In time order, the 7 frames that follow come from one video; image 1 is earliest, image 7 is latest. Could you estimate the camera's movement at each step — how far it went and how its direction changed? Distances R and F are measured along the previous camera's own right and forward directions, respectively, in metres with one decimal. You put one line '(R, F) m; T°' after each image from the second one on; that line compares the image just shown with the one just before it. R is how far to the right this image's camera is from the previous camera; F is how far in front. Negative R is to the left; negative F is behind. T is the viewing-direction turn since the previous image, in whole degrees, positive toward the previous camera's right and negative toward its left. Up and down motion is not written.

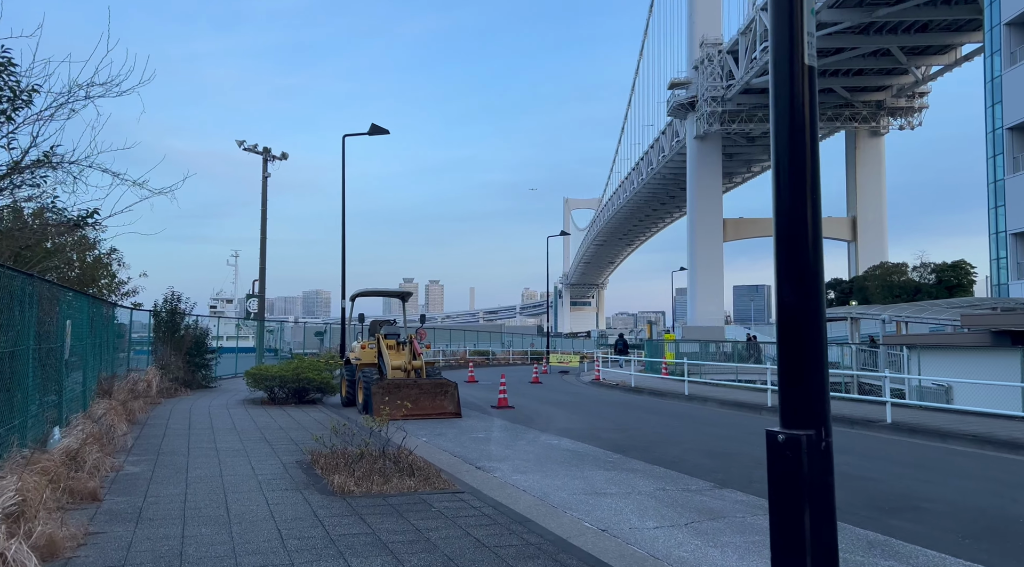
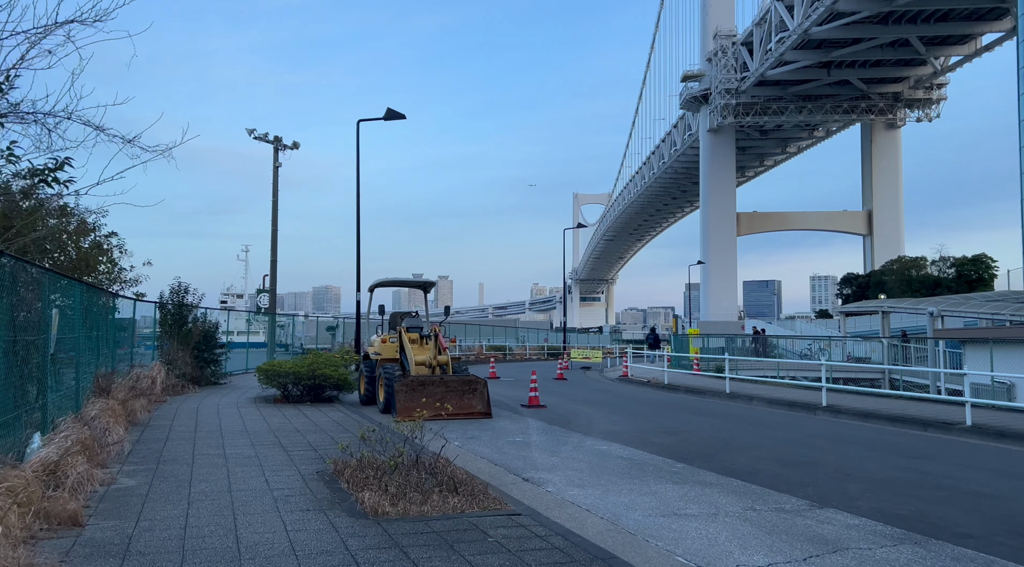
(-0.4, +1.2) m; -1°
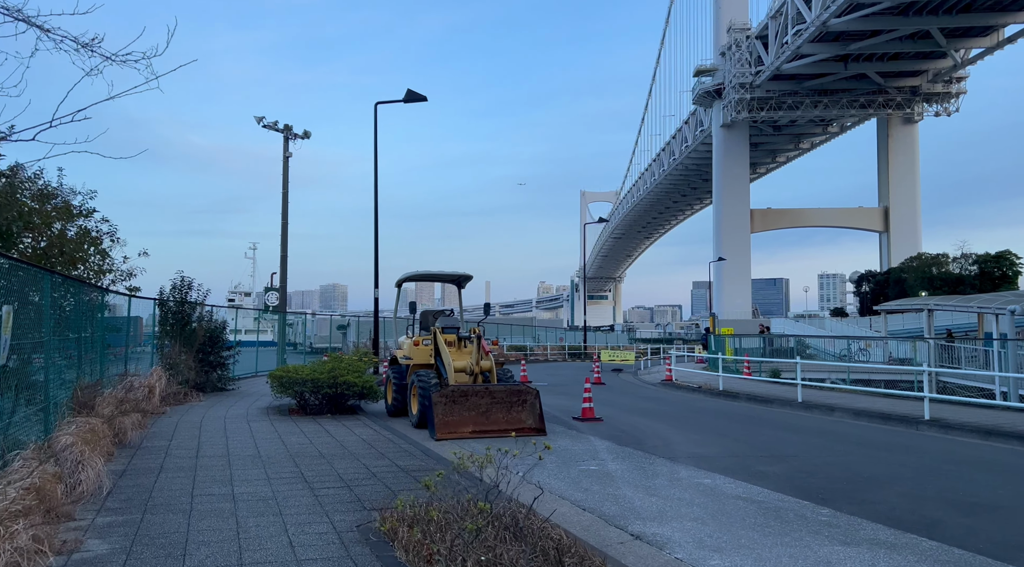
(-0.7, +2.0) m; 0°
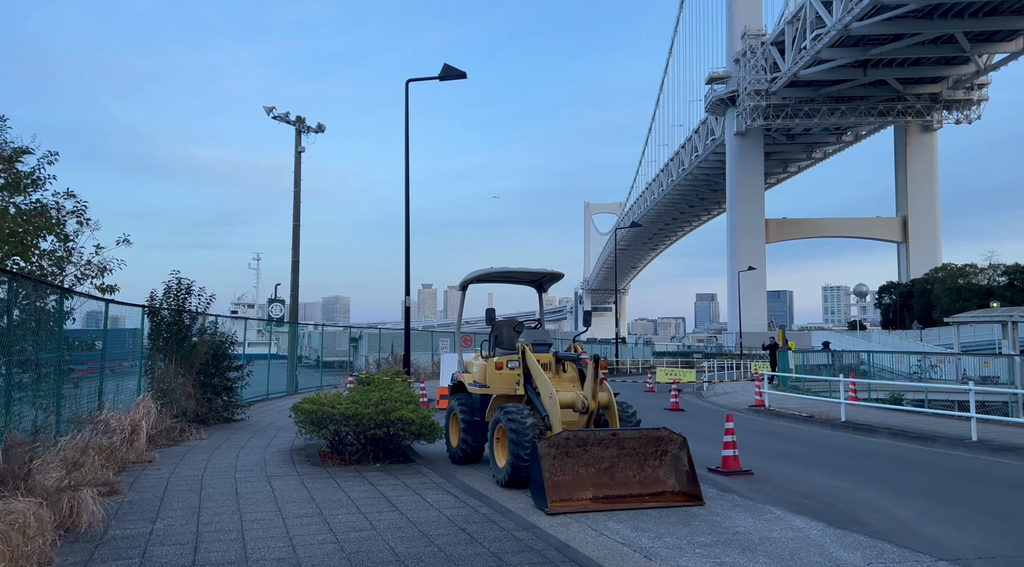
(-1.3, +3.4) m; 0°
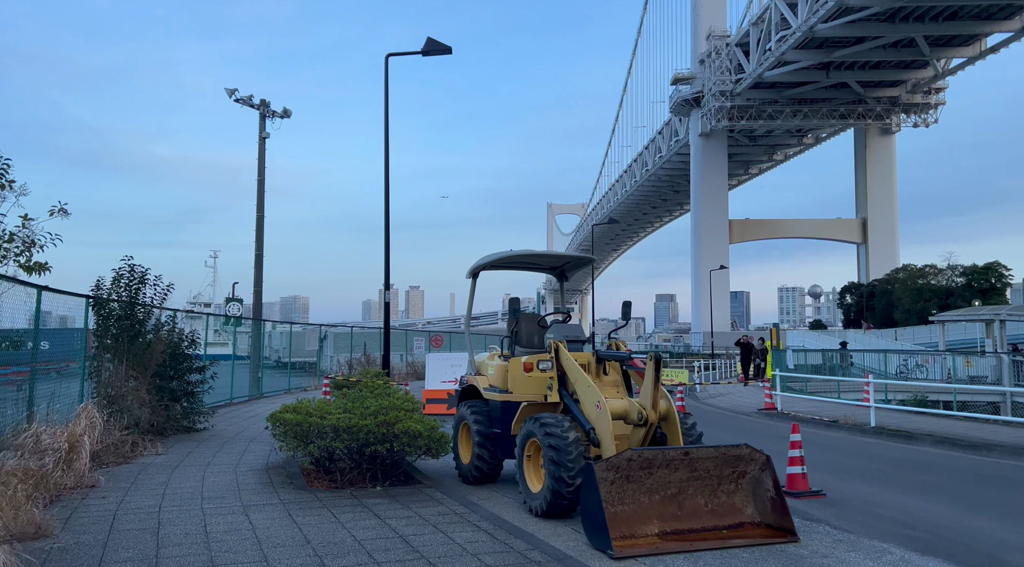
(-0.7, +1.6) m; +3°
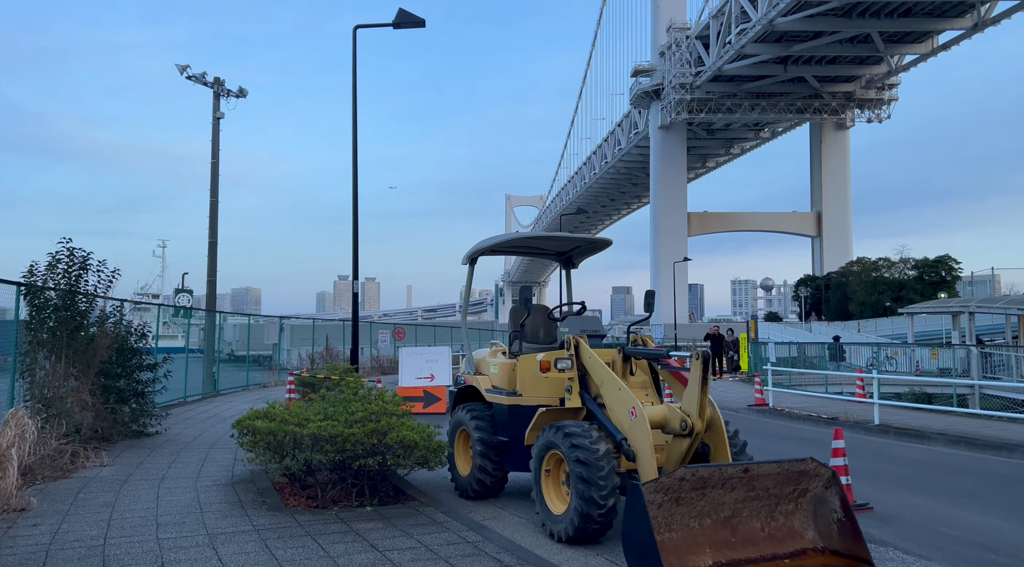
(-0.5, +1.1) m; +3°
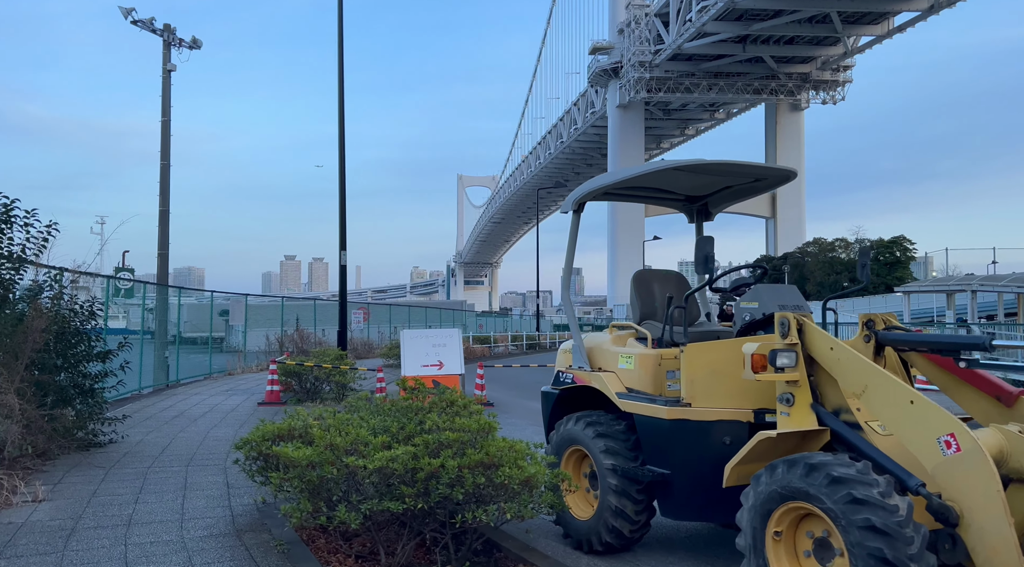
(-1.3, +2.4) m; +4°
